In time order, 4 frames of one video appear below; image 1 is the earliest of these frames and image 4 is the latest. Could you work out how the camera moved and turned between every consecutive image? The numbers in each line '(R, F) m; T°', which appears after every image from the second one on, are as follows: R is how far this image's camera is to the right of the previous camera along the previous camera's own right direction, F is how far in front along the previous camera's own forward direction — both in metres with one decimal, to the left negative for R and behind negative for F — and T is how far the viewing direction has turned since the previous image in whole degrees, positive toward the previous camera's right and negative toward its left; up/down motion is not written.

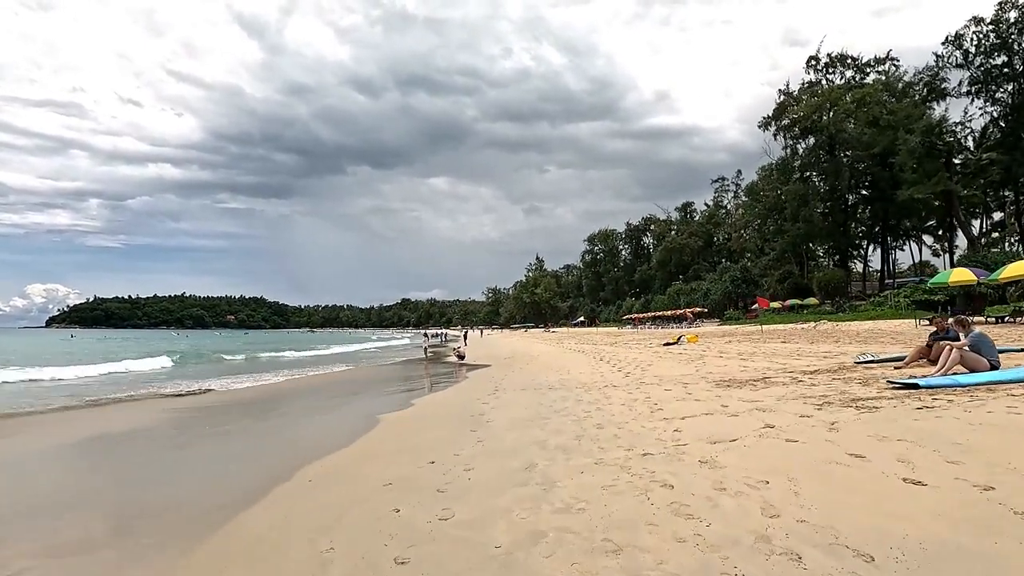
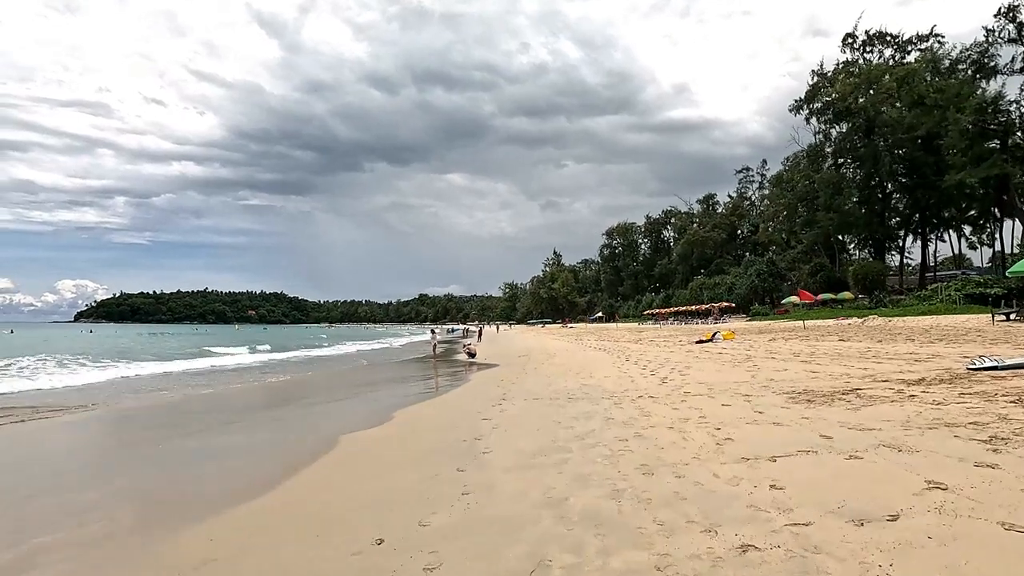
(+0.1, +2.2) m; -2°
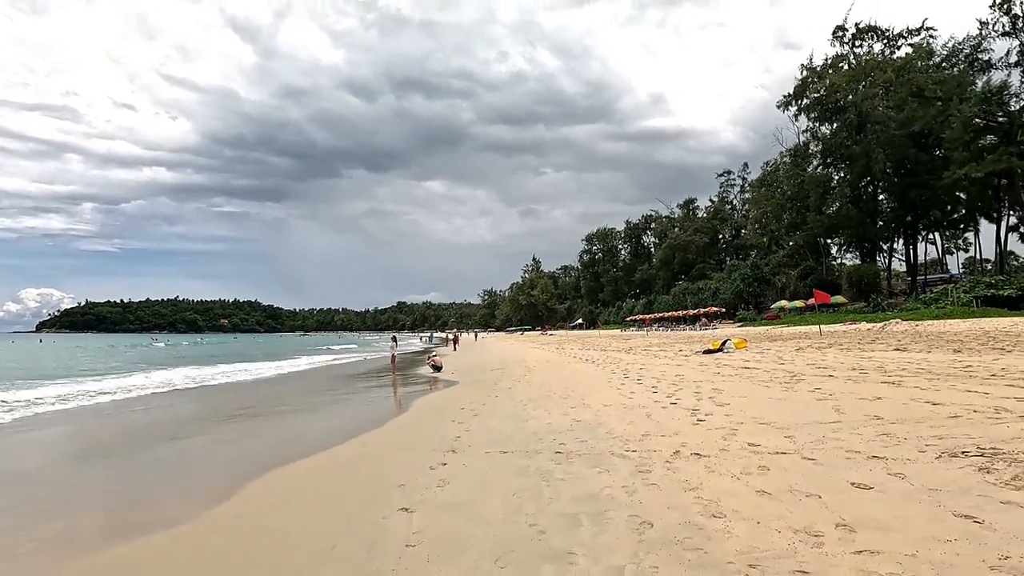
(+0.3, +3.5) m; +2°
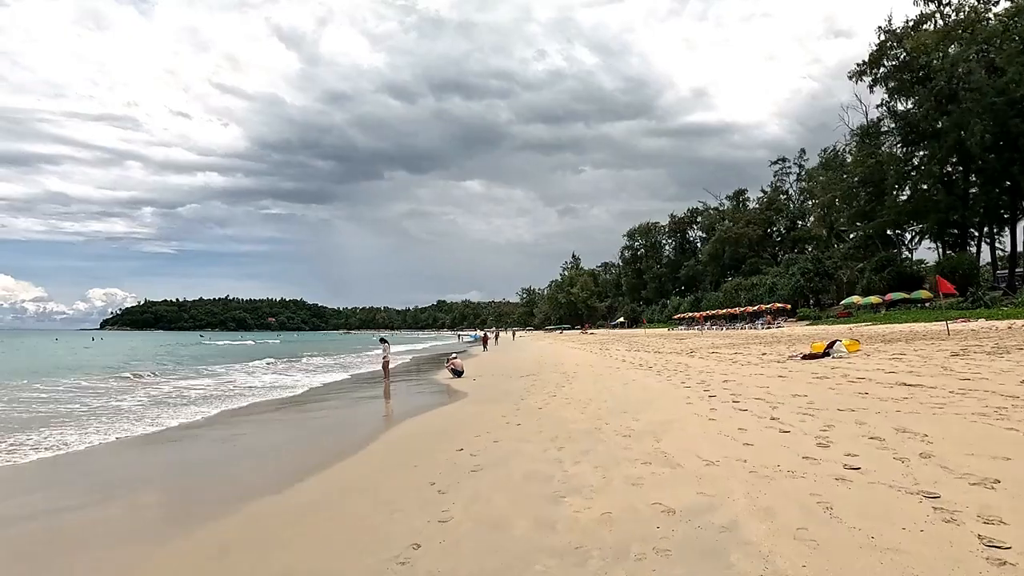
(+0.1, +3.9) m; -4°
